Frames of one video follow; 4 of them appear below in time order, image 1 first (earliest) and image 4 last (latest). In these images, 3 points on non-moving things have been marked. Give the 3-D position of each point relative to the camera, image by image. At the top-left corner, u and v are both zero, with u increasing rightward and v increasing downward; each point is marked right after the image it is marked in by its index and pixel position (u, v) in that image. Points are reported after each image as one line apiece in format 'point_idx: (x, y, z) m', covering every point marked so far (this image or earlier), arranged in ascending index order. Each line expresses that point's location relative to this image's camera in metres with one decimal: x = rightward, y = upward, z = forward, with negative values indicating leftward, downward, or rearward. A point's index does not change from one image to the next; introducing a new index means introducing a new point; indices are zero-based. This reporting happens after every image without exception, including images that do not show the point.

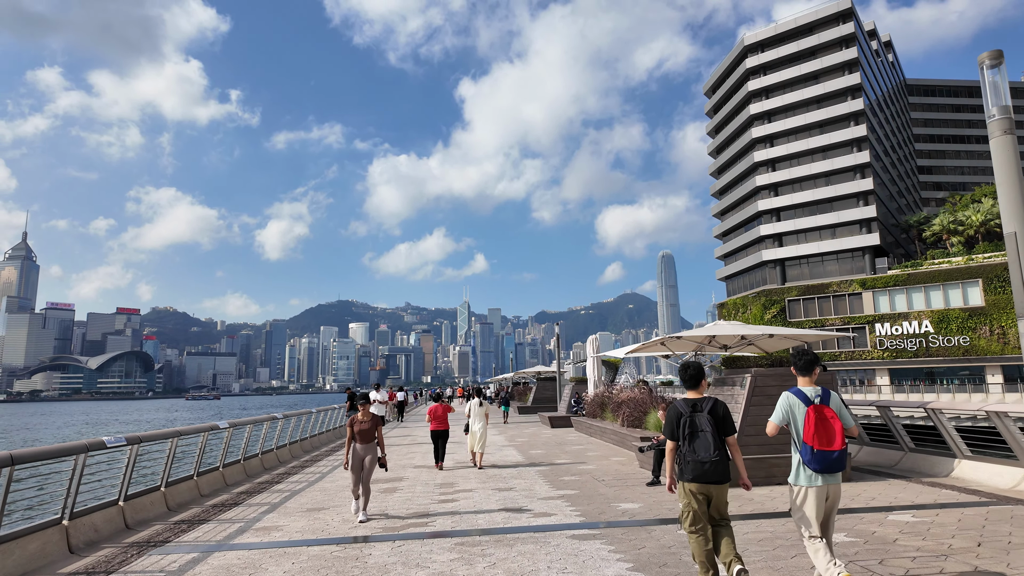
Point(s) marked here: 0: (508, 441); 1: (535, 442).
0: (-0.1, -4.4, +16.2) m
1: (+0.6, -4.2, +15.4) m
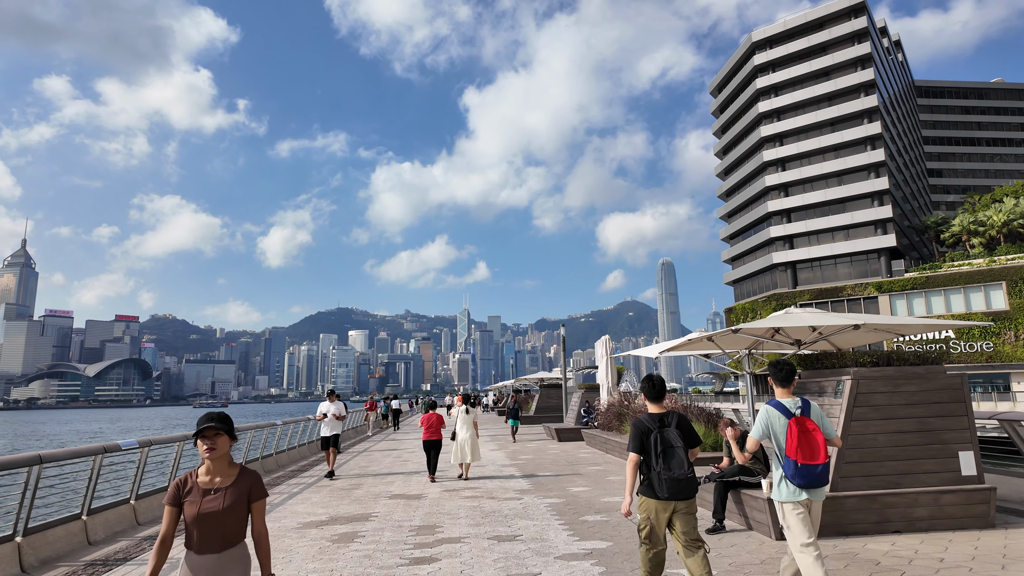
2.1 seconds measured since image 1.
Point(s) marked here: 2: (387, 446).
0: (0.0, -4.4, +14.9) m
1: (+0.7, -4.2, +14.1) m
2: (-4.1, -5.2, +19.1) m
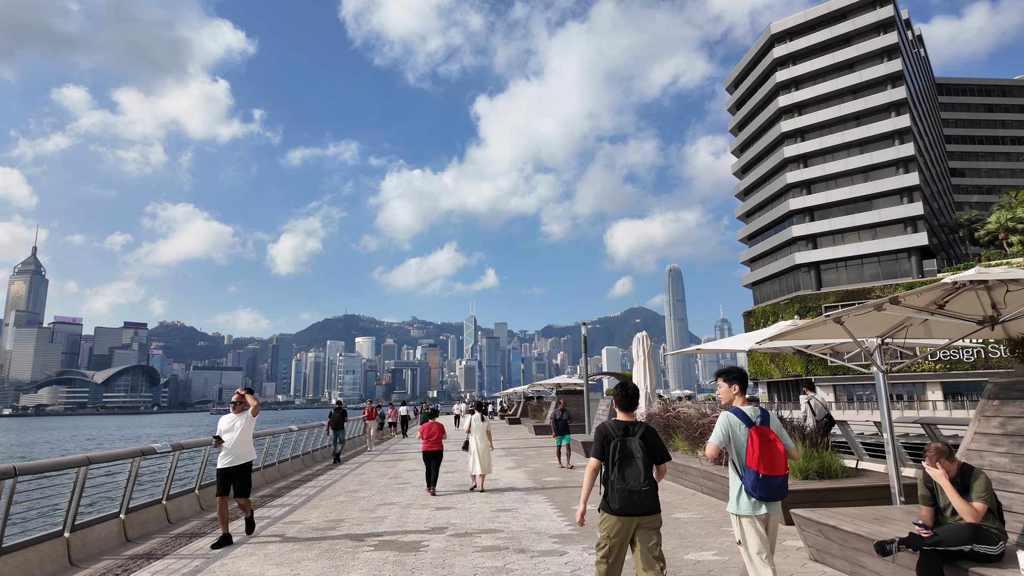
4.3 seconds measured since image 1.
0: (+0.3, -4.3, +13.6) m
1: (+1.0, -4.1, +12.8) m
2: (-3.7, -5.2, +17.8) m
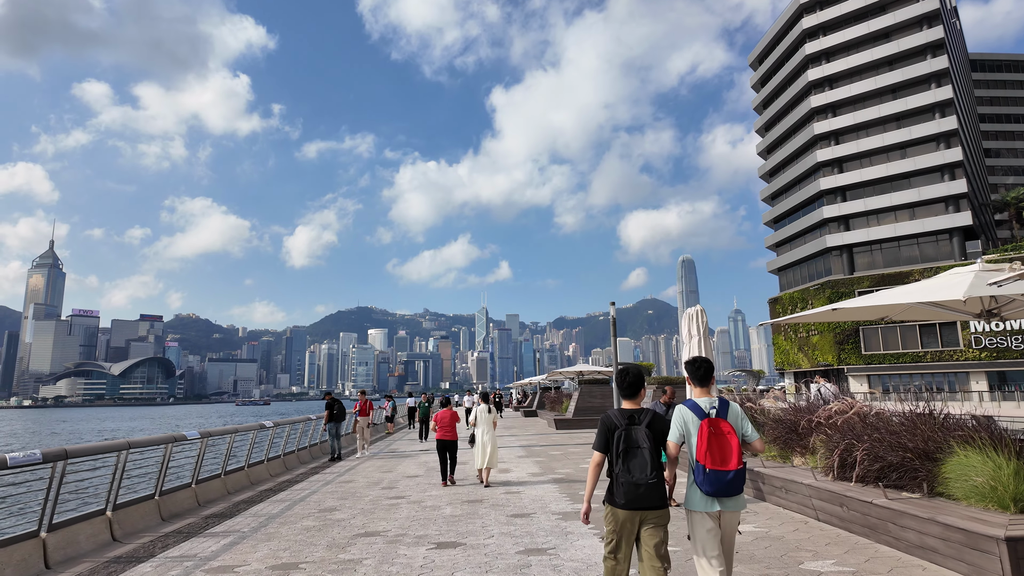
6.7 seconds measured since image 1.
0: (+0.7, -3.8, +12.2) m
1: (+1.3, -3.7, +11.4) m
2: (-3.2, -4.7, +16.6) m
